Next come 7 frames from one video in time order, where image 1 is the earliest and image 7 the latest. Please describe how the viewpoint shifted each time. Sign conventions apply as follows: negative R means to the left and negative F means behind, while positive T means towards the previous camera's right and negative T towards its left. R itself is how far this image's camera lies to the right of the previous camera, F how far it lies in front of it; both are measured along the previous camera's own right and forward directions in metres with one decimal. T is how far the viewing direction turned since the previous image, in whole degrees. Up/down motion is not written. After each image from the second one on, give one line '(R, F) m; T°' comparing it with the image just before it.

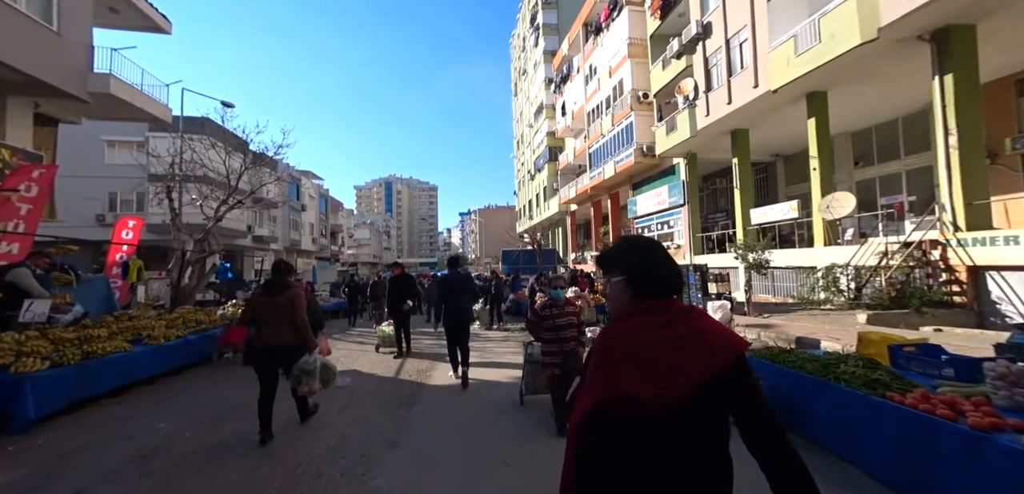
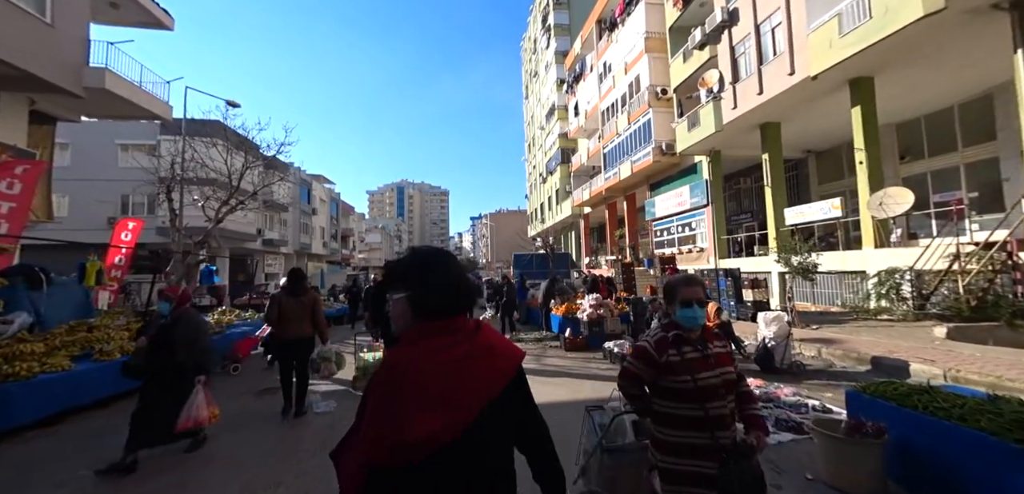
(-0.1, +1.2) m; -2°
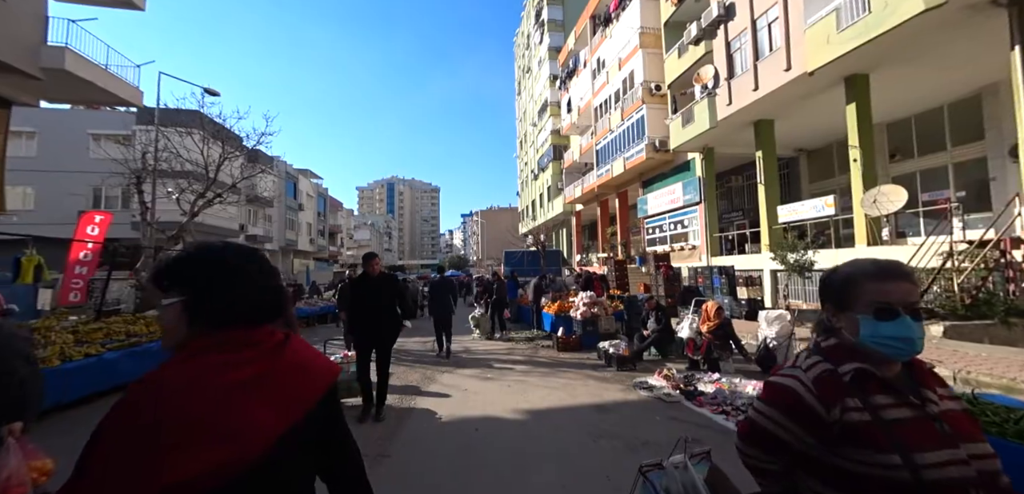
(0.0, +0.3) m; +1°
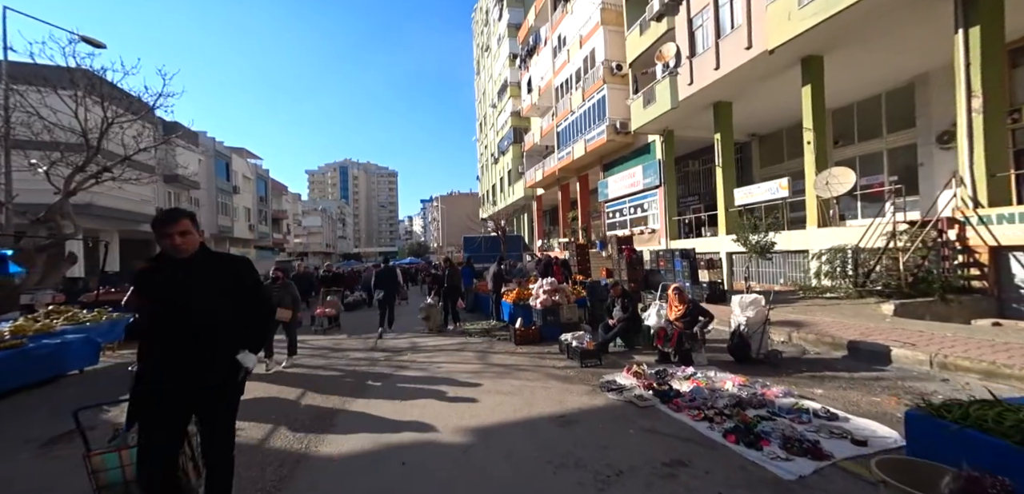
(+0.2, +0.9) m; +5°
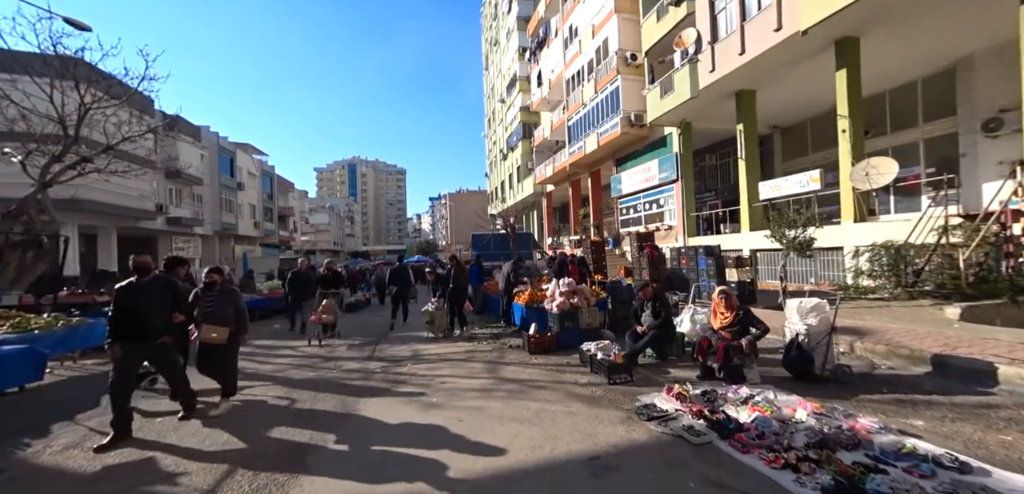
(-0.1, +1.0) m; -1°
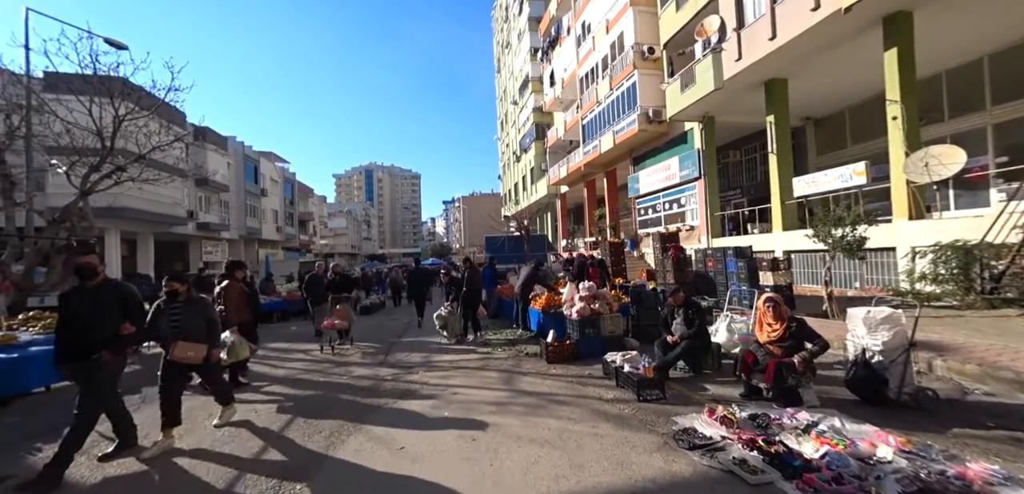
(0.0, +0.6) m; -2°
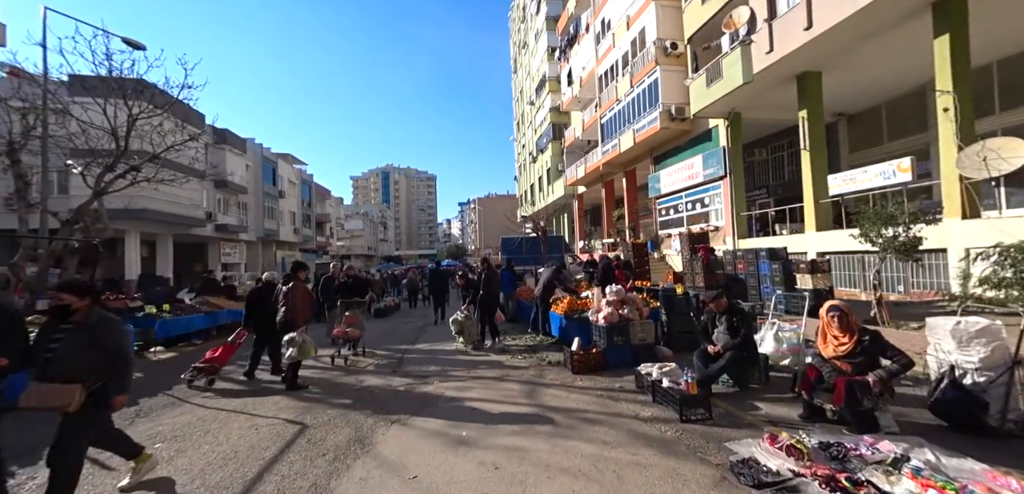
(-0.1, +0.5) m; -2°
